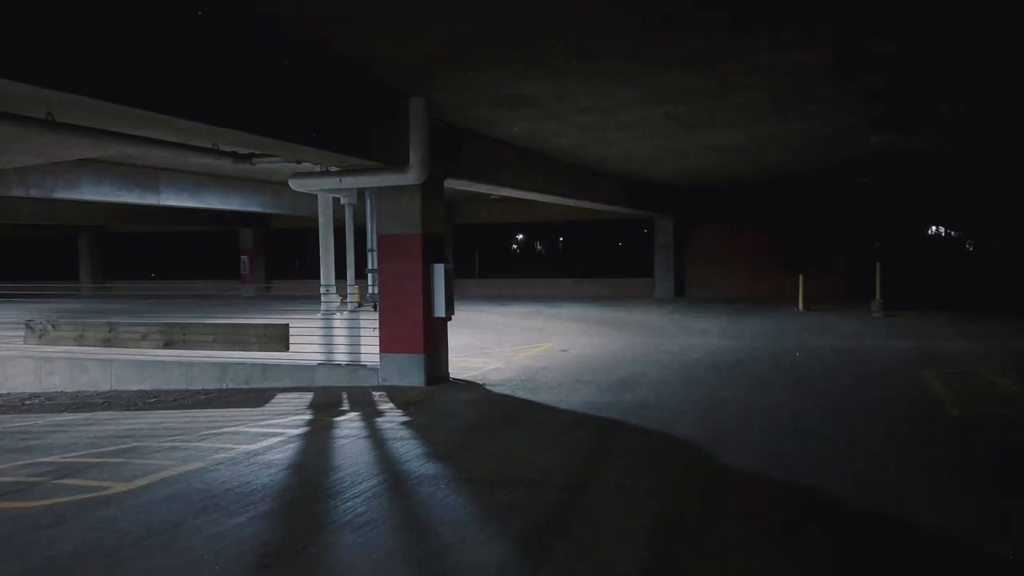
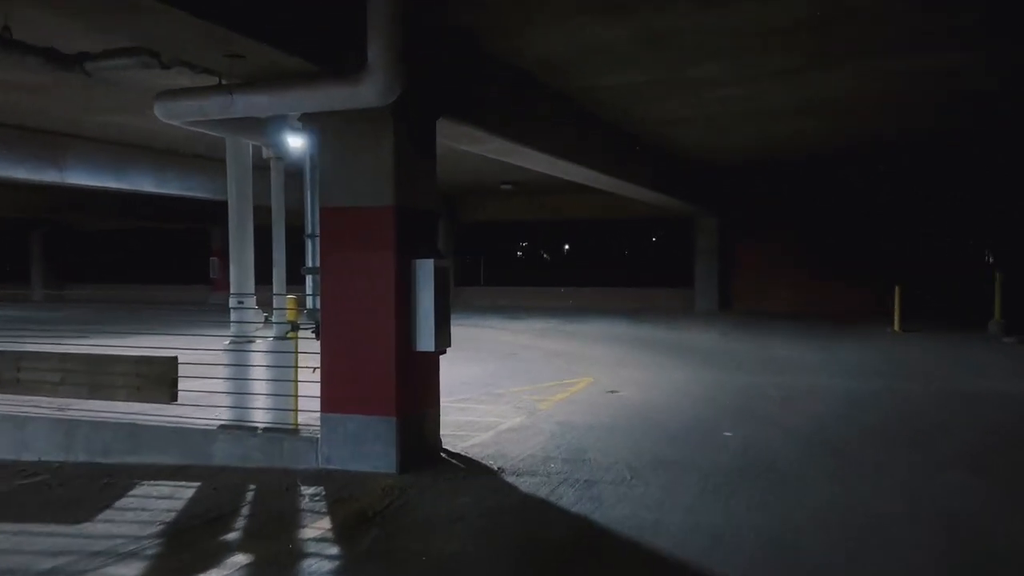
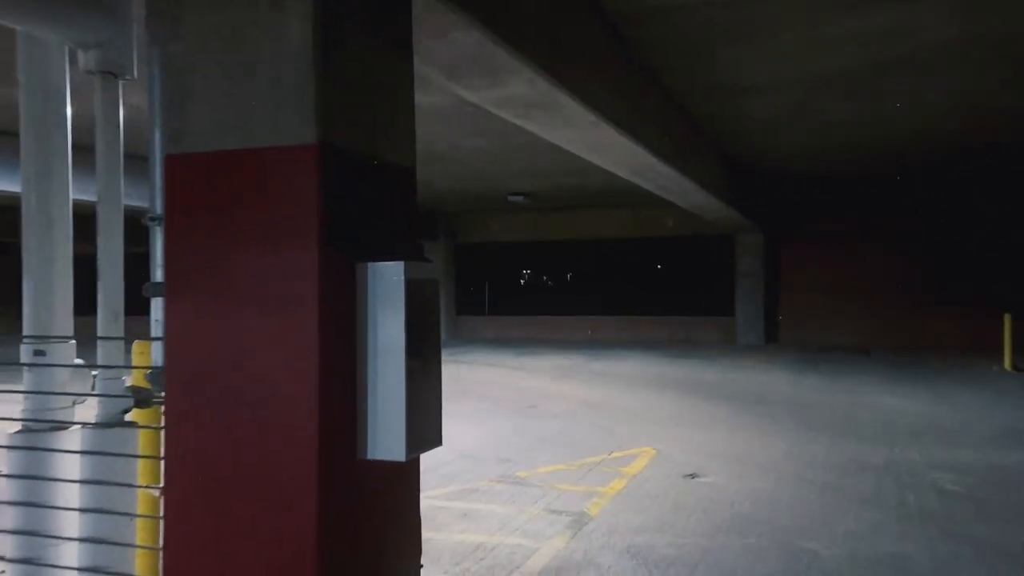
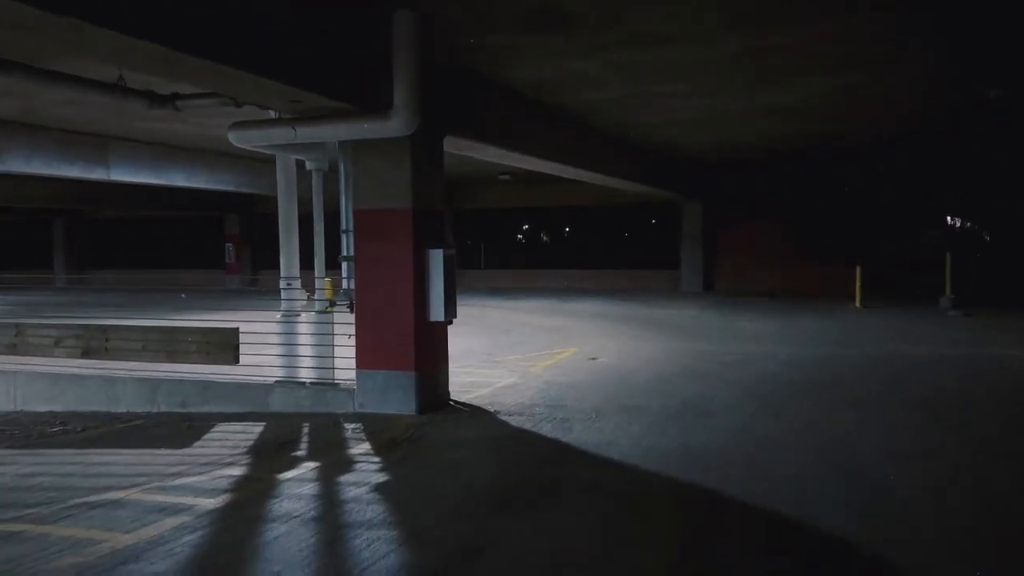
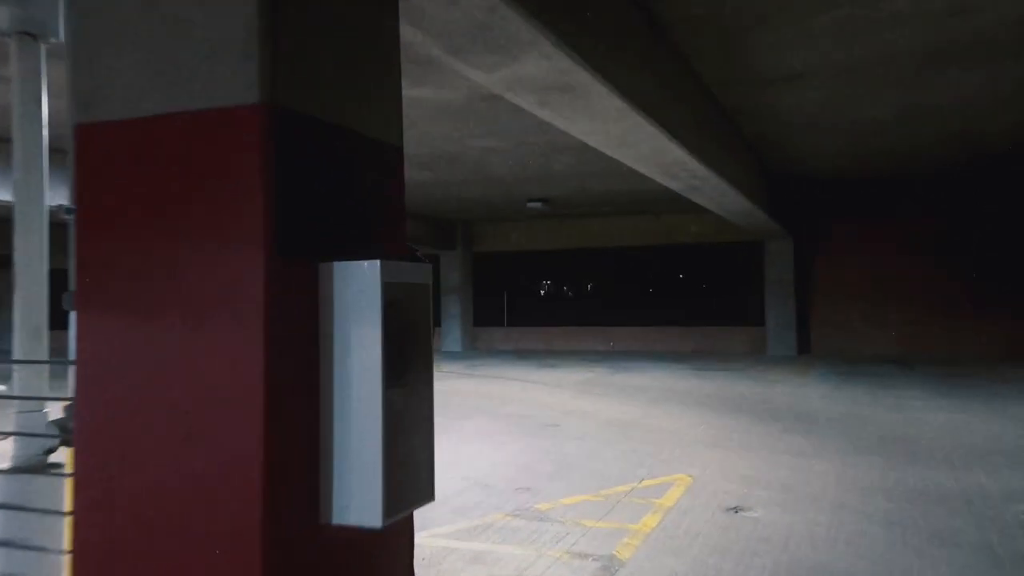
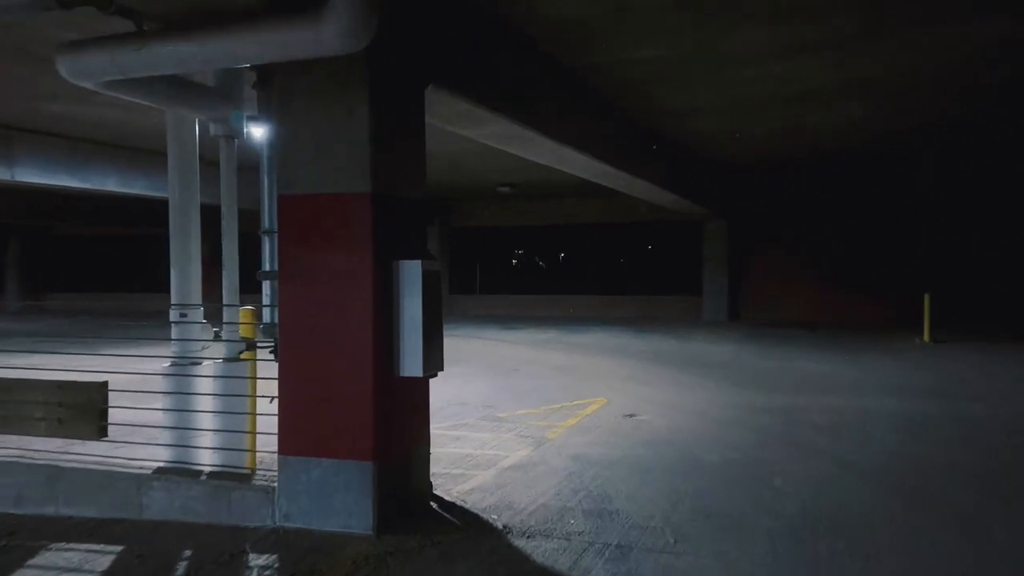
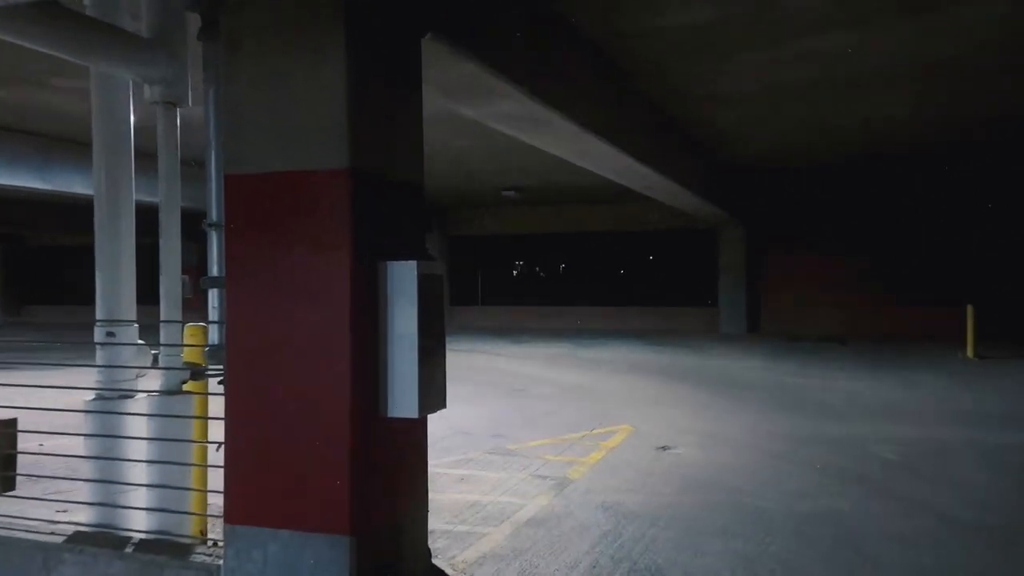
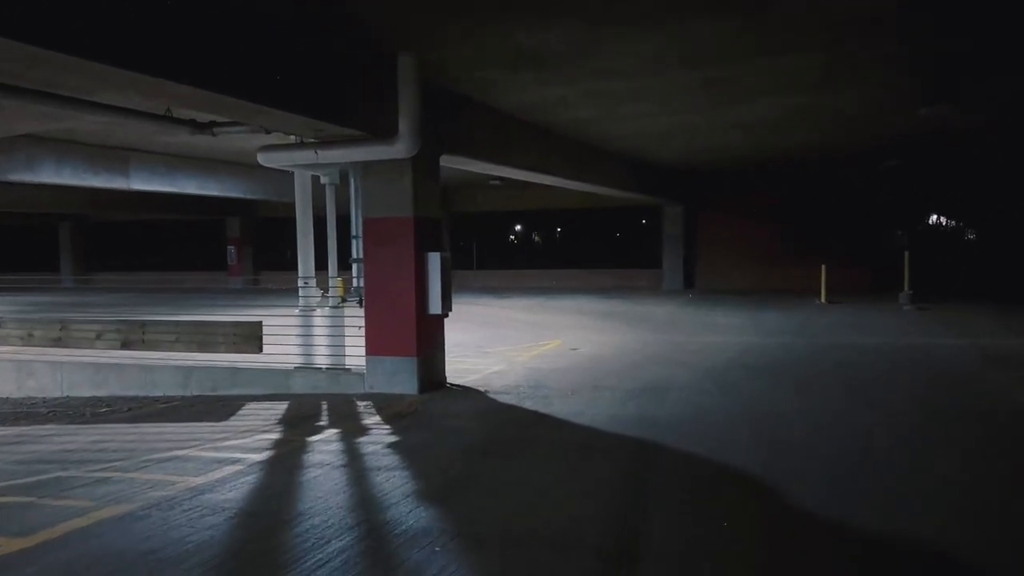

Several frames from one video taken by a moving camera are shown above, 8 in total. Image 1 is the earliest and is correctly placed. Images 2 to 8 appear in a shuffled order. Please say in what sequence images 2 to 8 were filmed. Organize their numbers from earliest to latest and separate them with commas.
8, 4, 2, 6, 7, 3, 5
